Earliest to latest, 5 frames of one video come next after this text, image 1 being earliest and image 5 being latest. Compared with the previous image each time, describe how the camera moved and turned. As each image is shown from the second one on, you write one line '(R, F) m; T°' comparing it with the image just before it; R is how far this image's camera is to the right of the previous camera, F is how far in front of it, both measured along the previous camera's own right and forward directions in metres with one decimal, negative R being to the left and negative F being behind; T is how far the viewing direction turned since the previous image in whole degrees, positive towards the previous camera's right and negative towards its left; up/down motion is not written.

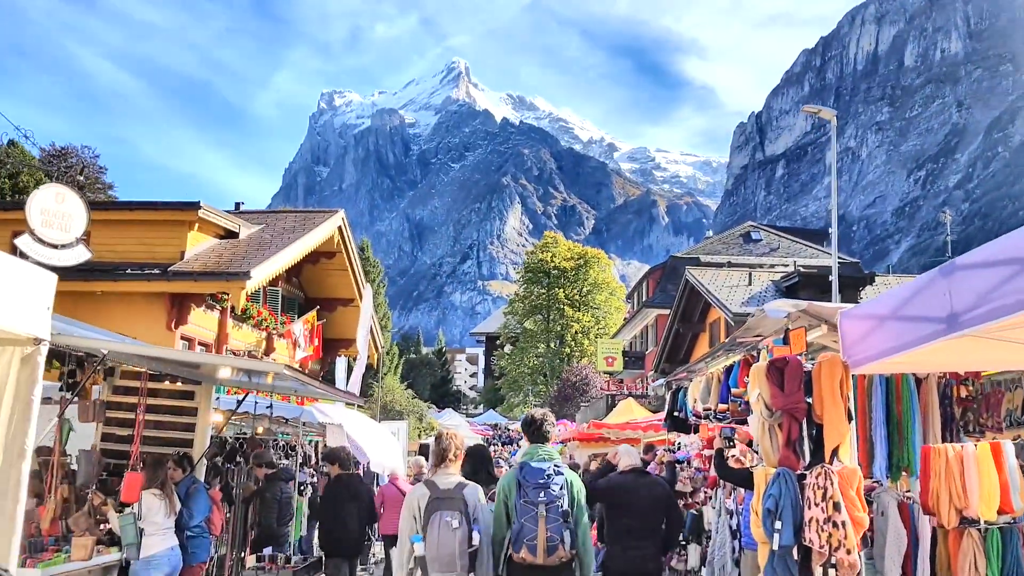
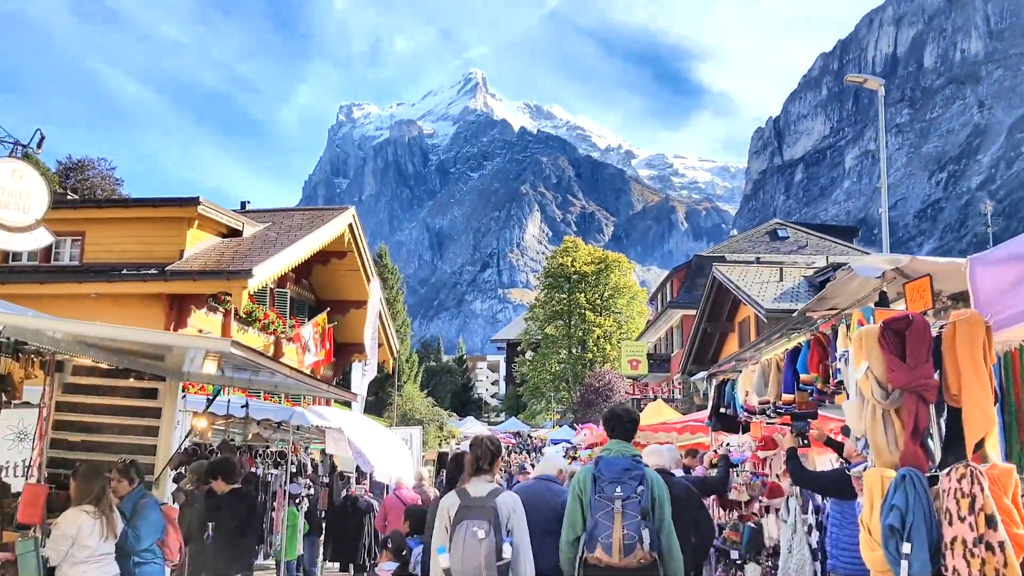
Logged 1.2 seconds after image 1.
(0.0, +1.0) m; -1°
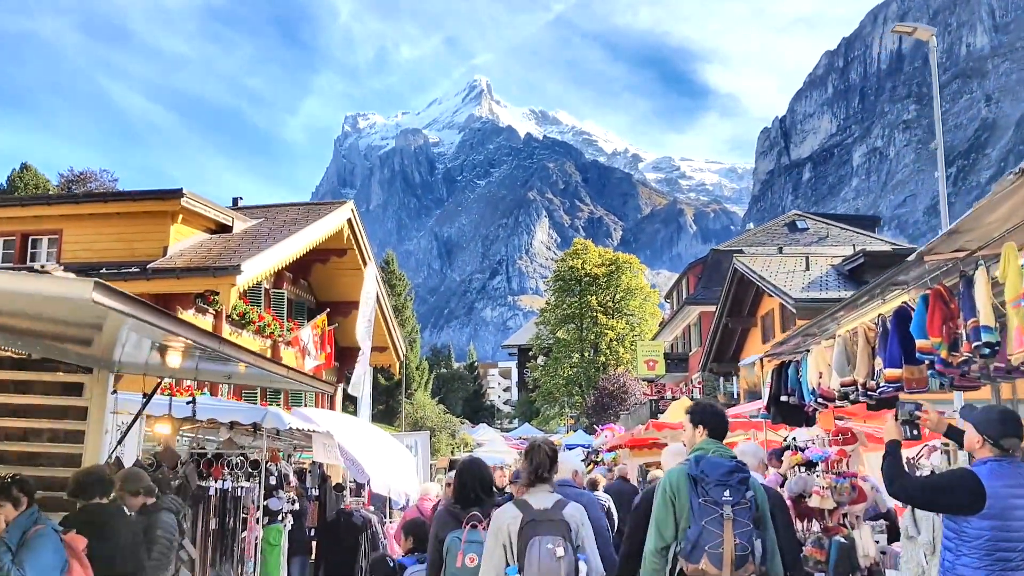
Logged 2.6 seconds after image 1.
(0.0, +1.1) m; -1°
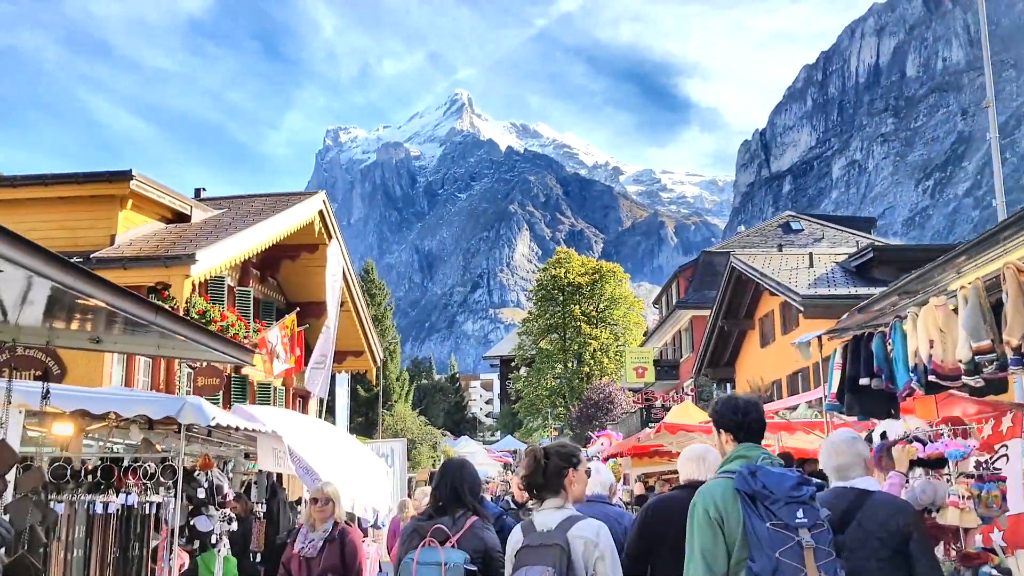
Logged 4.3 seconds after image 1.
(-0.1, +1.3) m; +1°
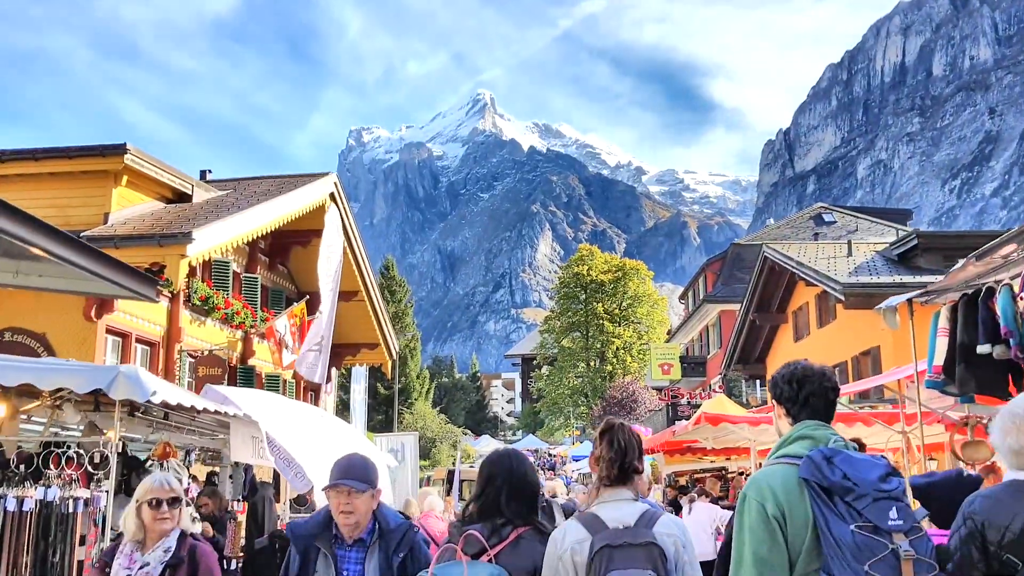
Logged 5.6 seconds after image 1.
(0.0, +0.9) m; -1°
